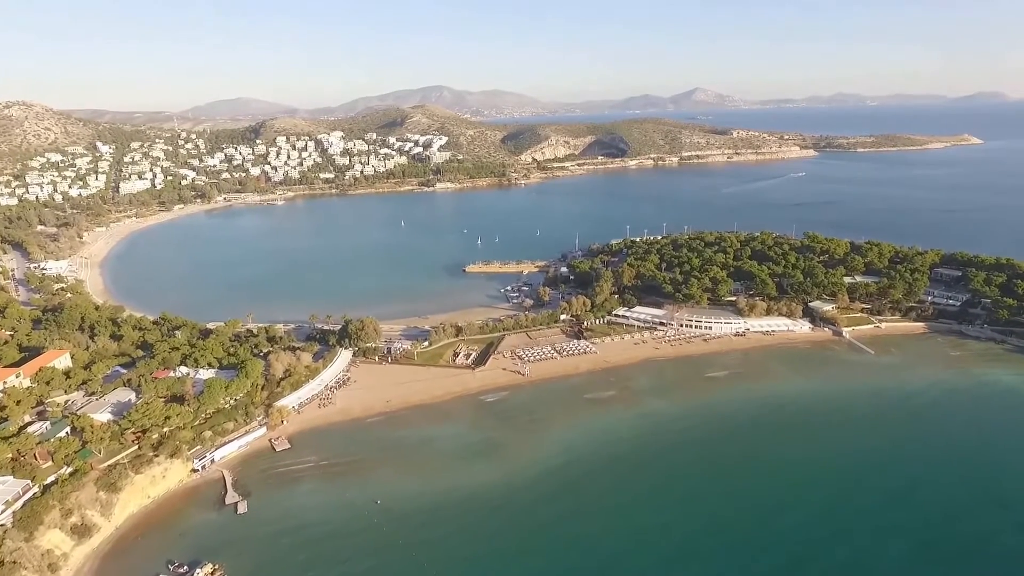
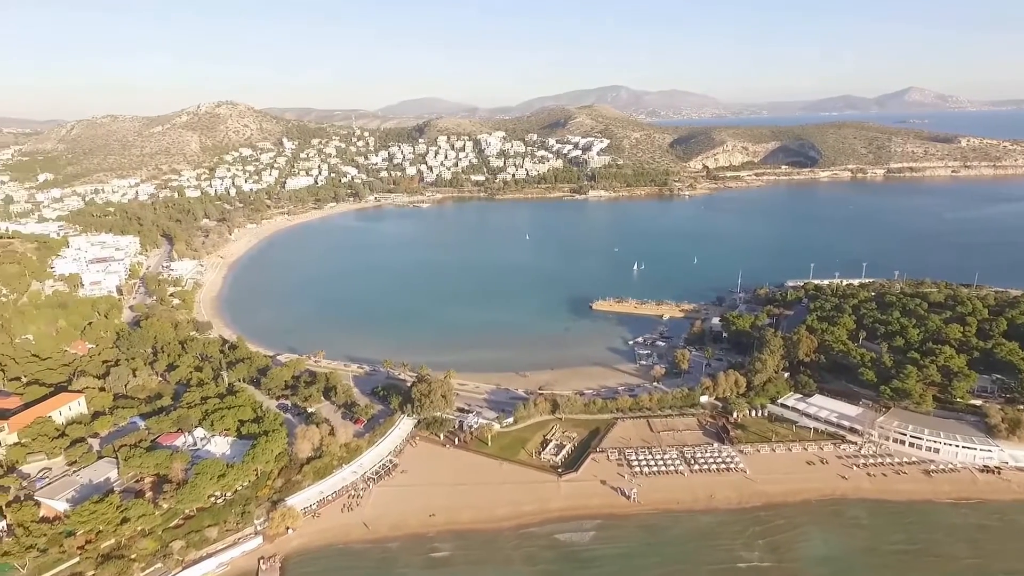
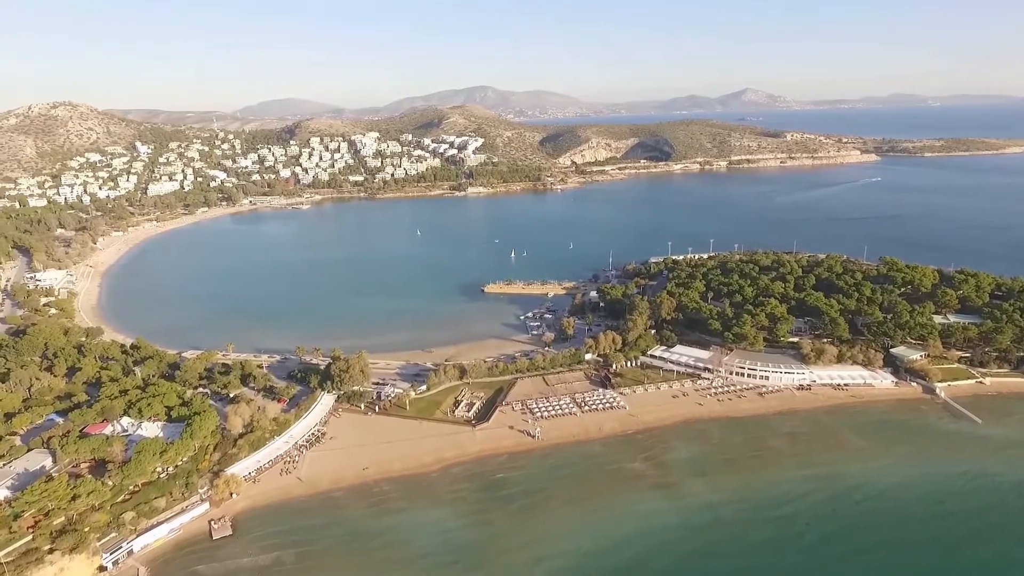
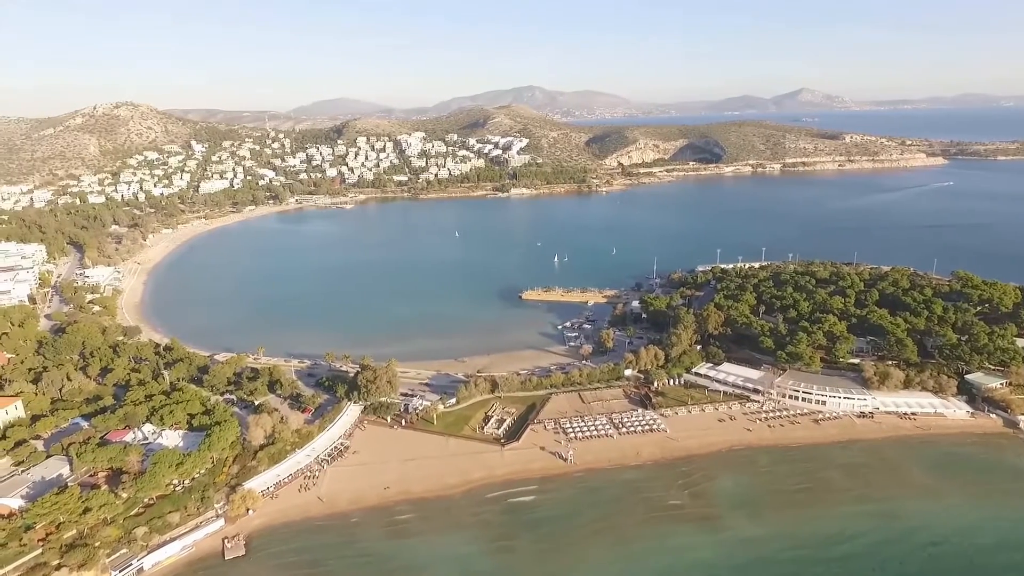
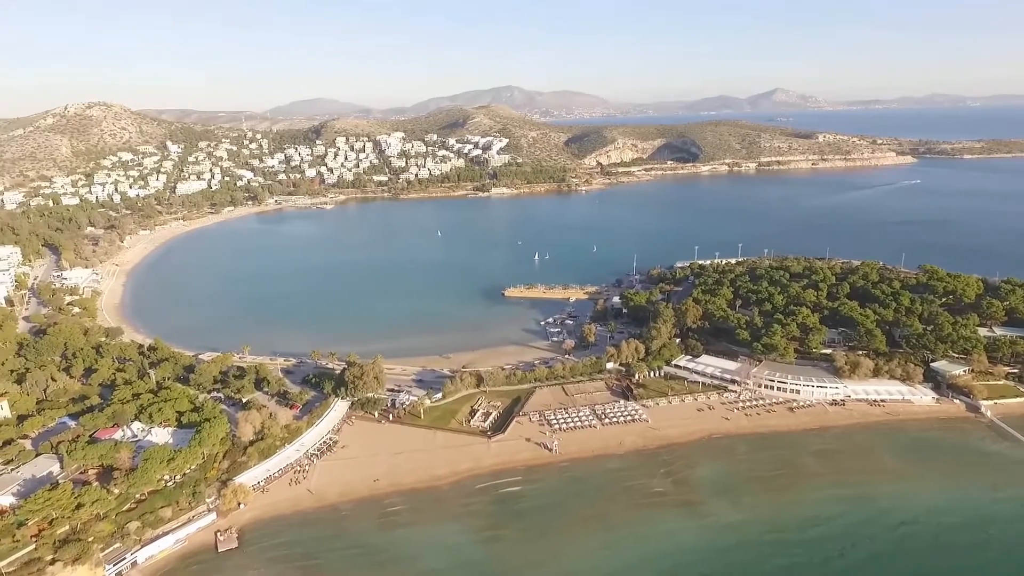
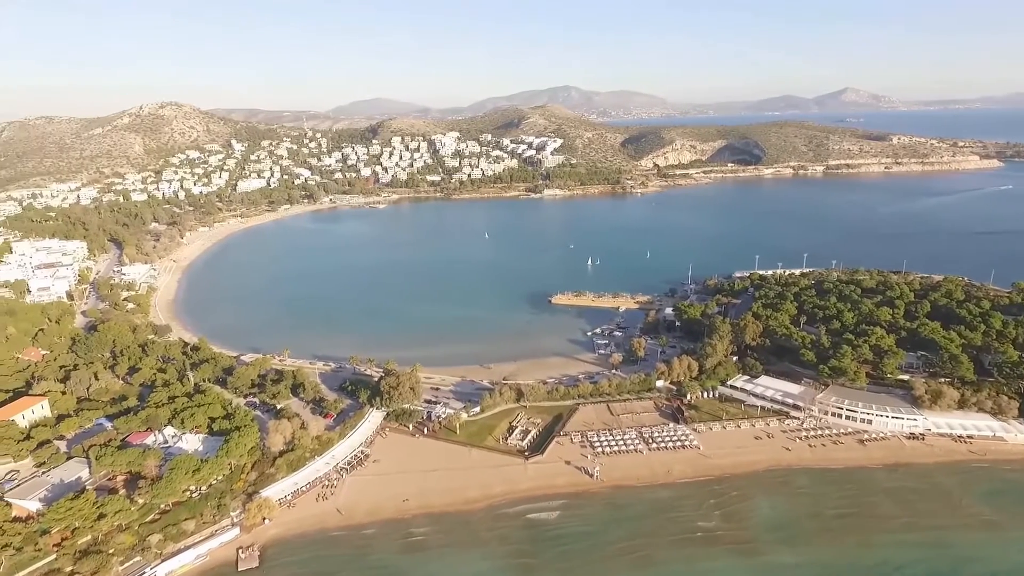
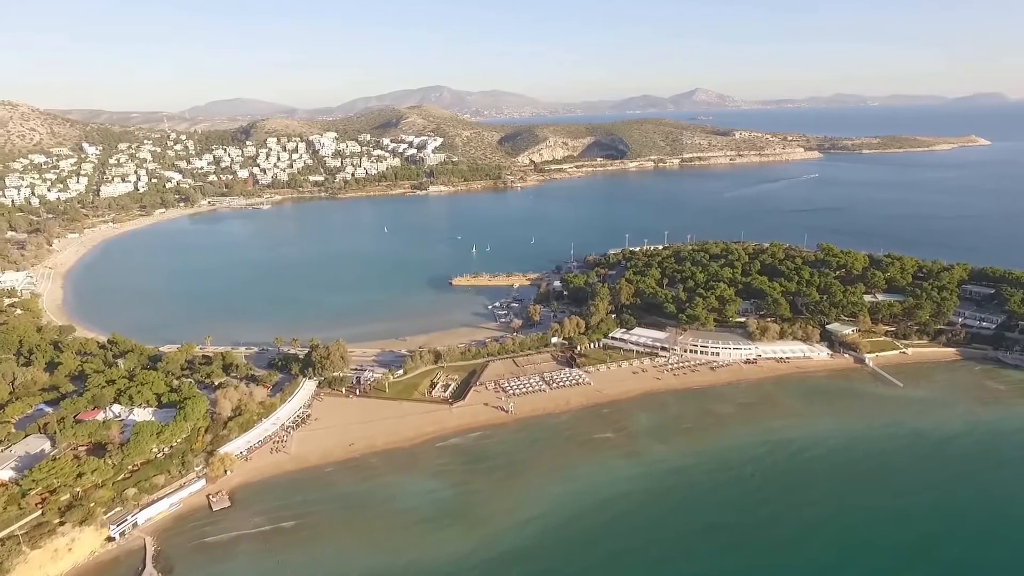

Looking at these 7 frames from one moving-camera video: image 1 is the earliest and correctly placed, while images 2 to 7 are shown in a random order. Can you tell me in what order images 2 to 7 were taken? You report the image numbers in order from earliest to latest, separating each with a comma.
7, 3, 5, 4, 6, 2
